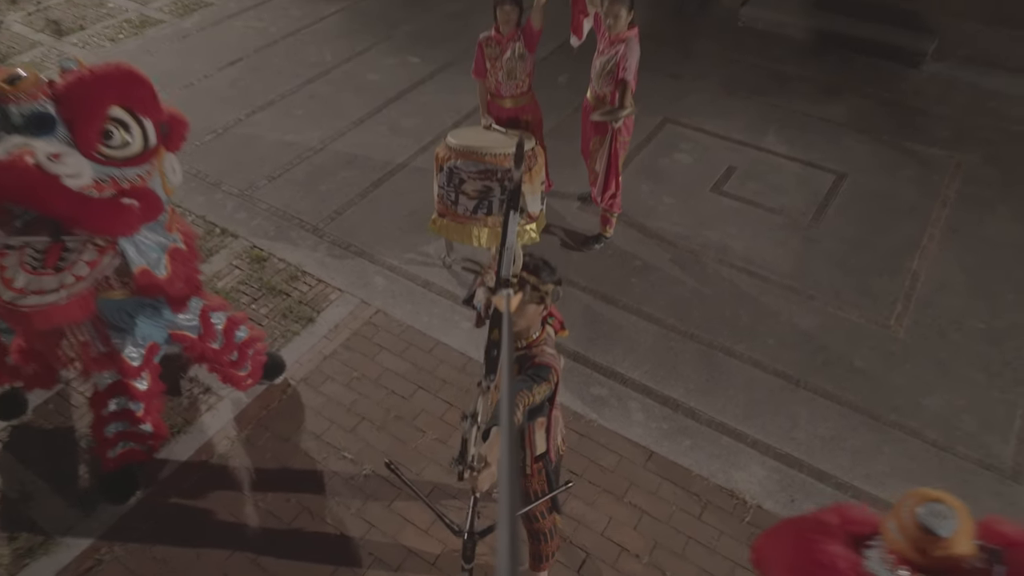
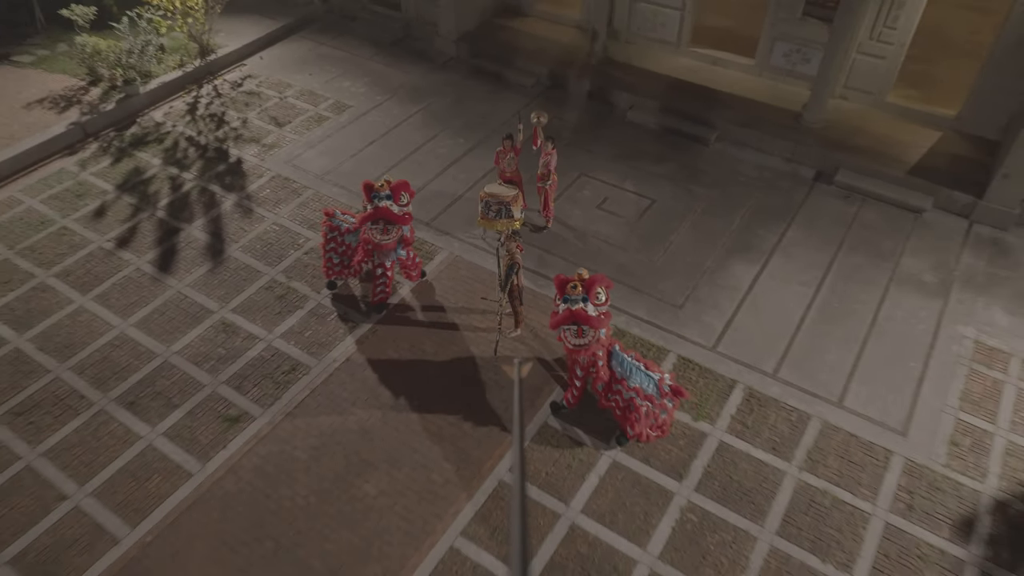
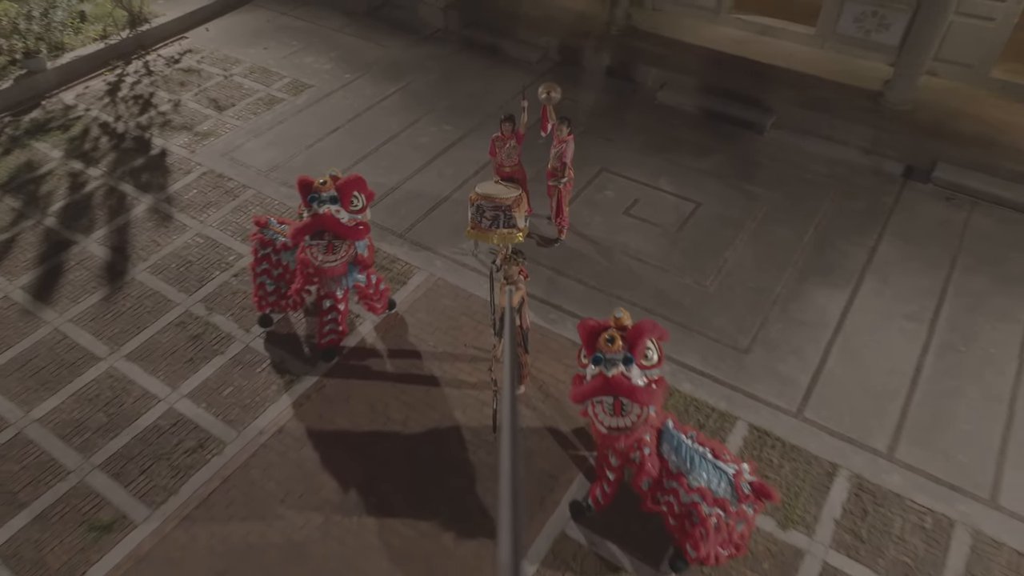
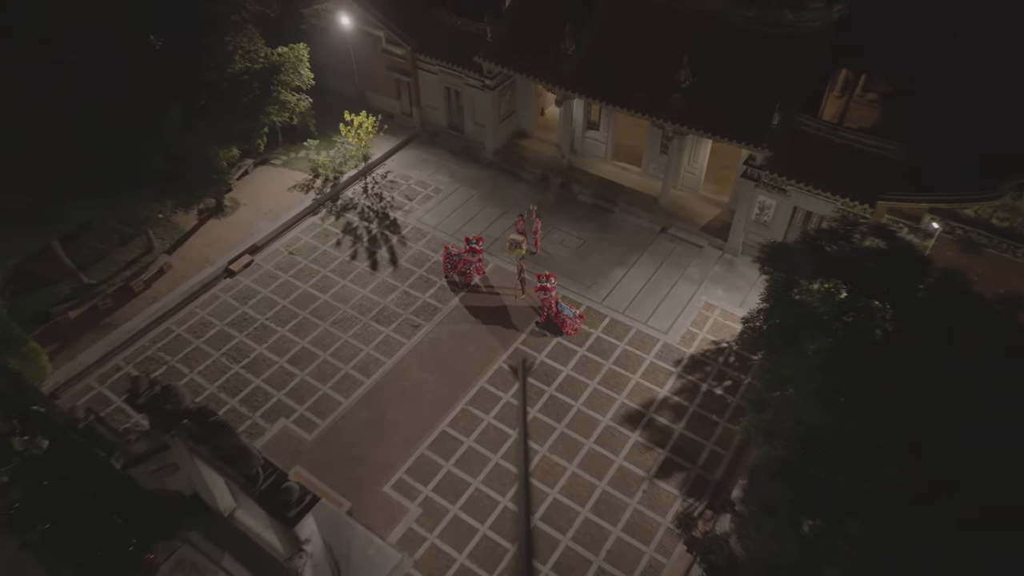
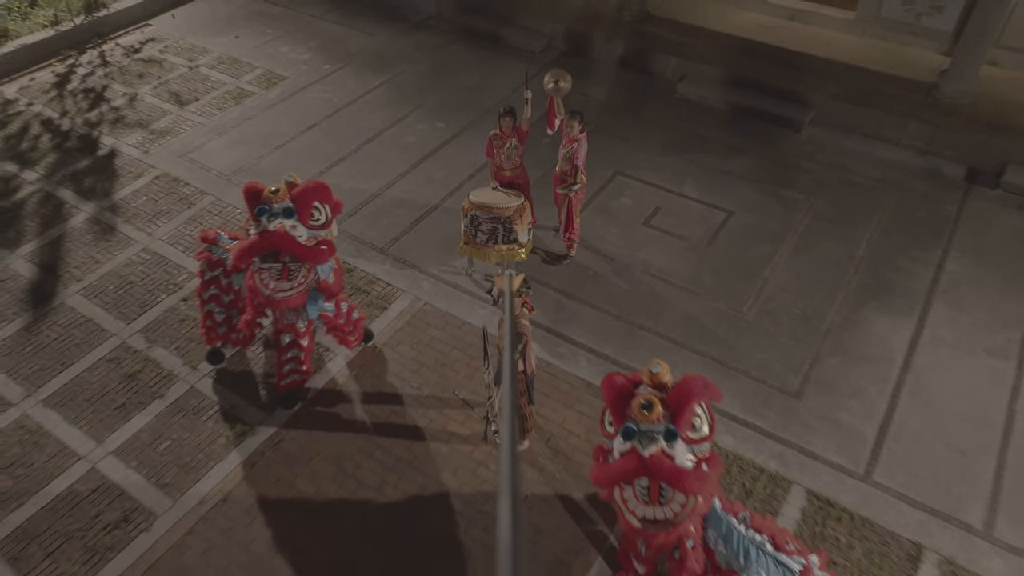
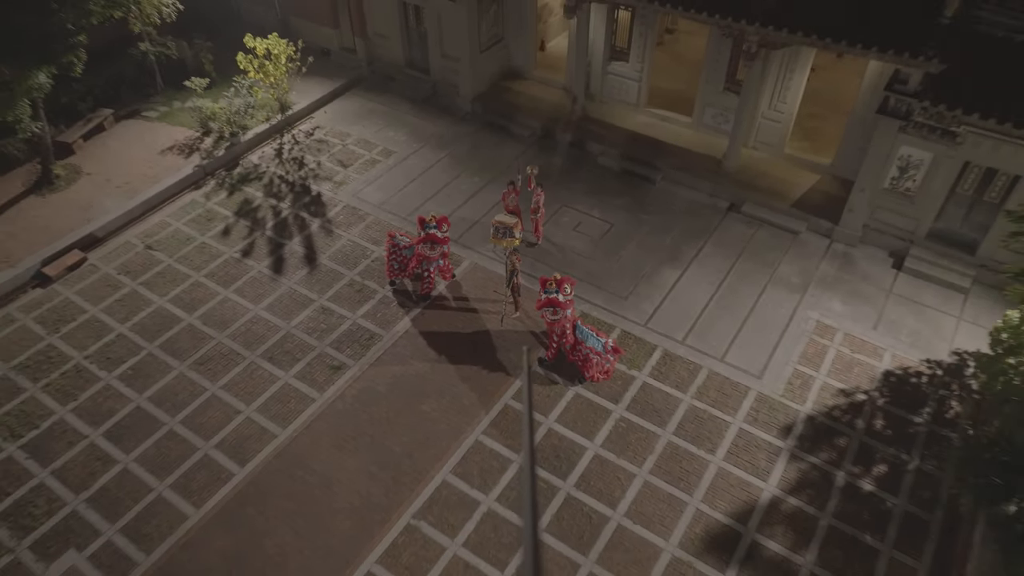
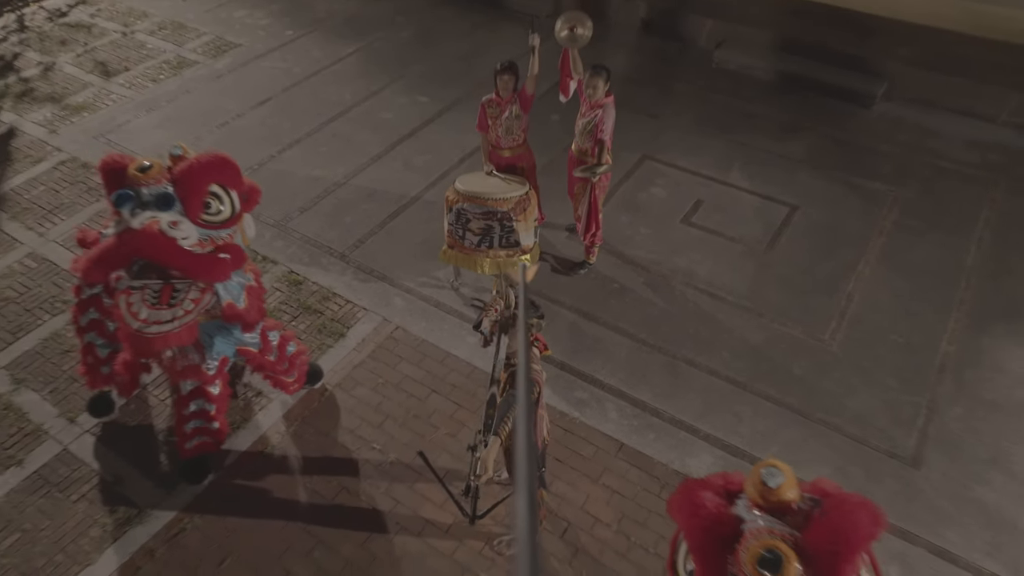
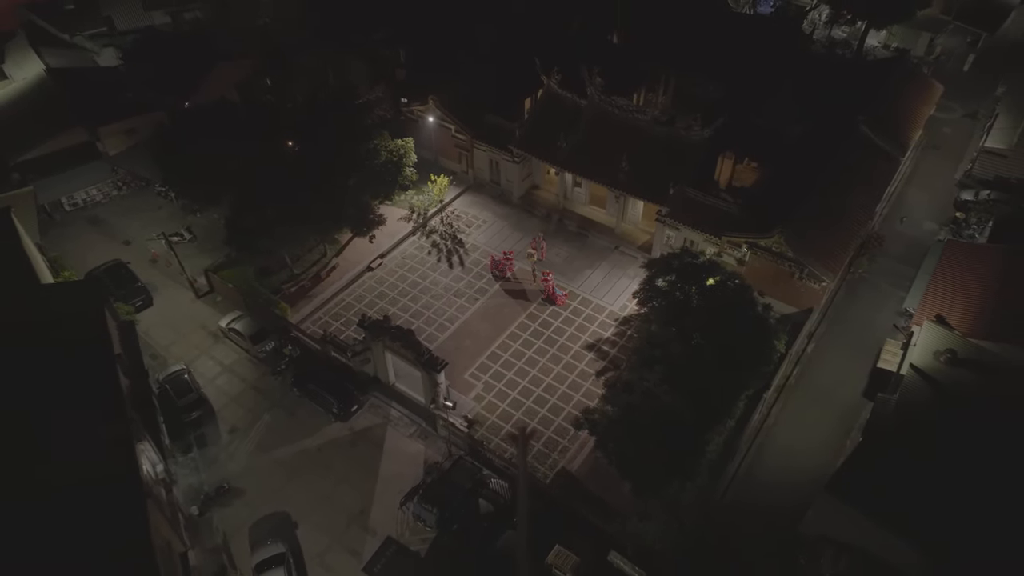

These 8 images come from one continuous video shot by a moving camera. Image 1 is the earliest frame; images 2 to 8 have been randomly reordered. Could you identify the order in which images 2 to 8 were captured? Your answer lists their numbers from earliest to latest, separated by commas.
7, 5, 3, 2, 6, 4, 8
